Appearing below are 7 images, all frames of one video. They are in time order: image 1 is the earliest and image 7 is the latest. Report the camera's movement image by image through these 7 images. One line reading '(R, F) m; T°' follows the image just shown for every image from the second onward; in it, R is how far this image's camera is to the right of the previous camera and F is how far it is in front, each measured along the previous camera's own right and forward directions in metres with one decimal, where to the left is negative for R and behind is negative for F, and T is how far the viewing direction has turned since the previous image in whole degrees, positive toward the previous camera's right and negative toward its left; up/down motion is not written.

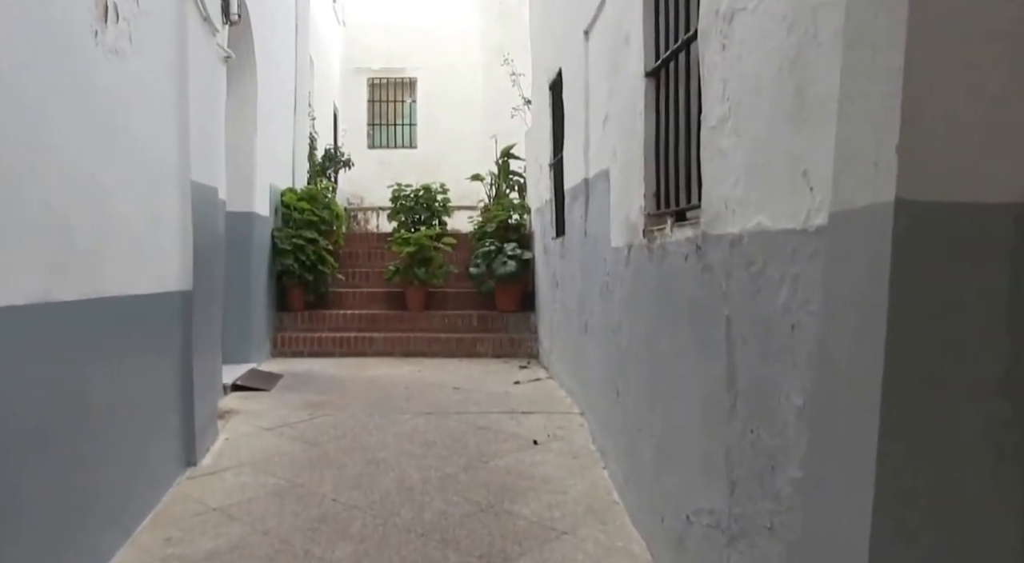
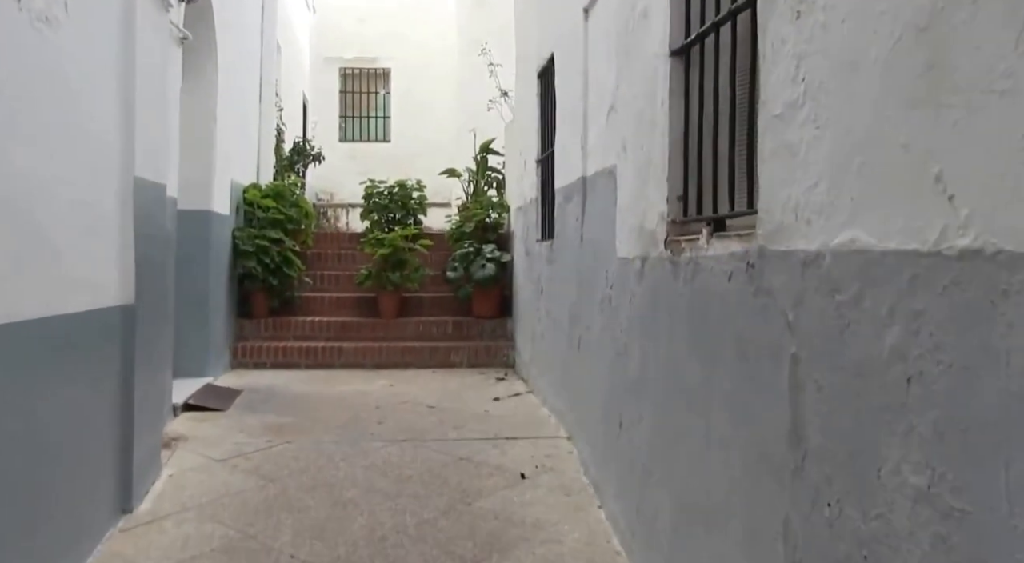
(-0.1, +0.5) m; +2°
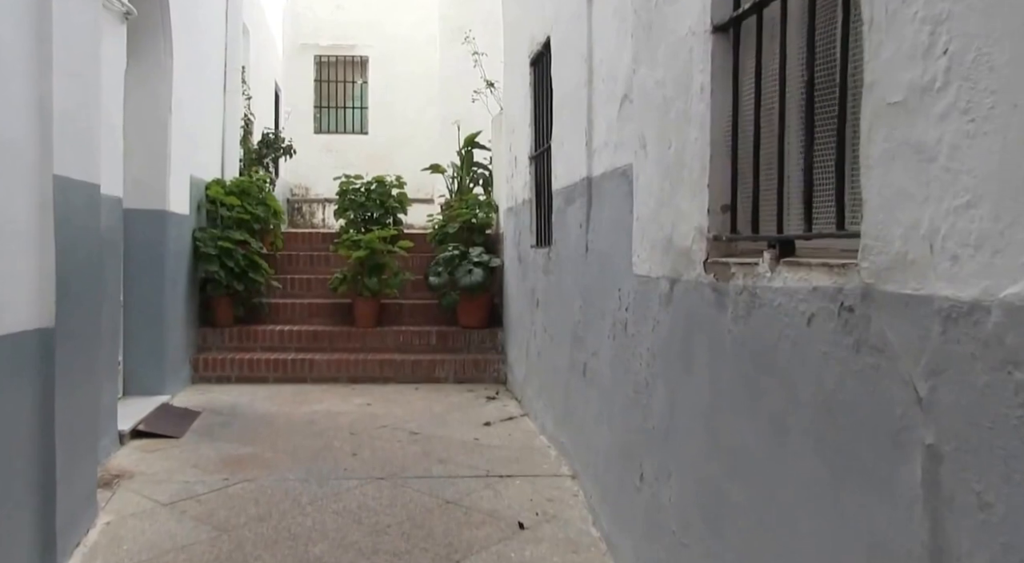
(0.0, +0.5) m; +1°
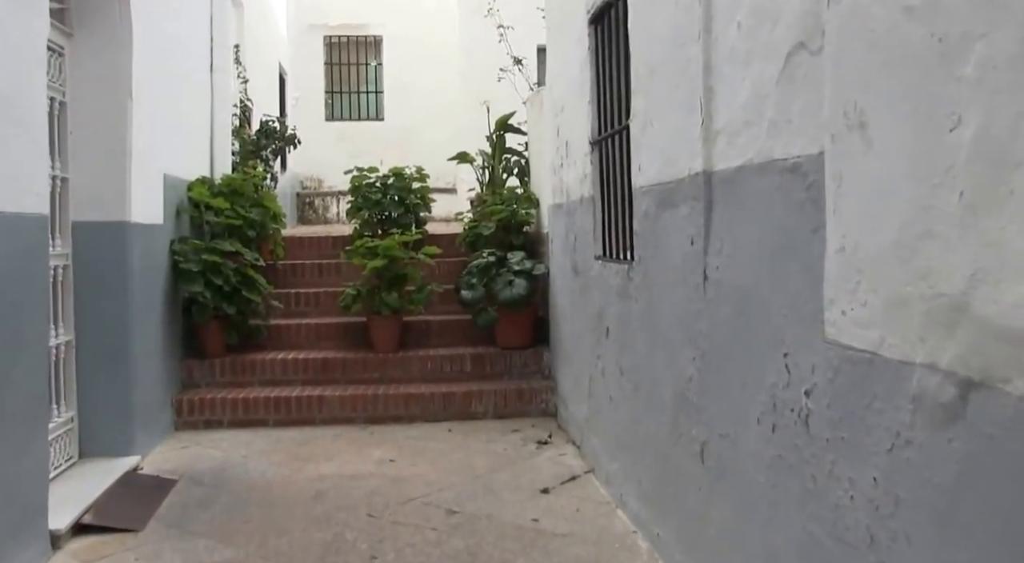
(-0.2, +1.2) m; -1°
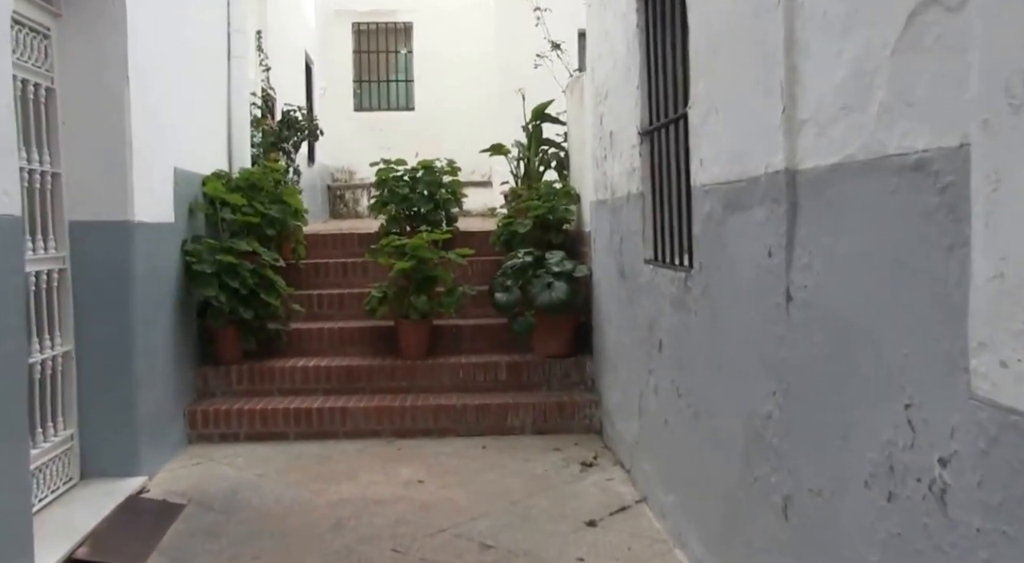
(0.0, +0.4) m; -2°
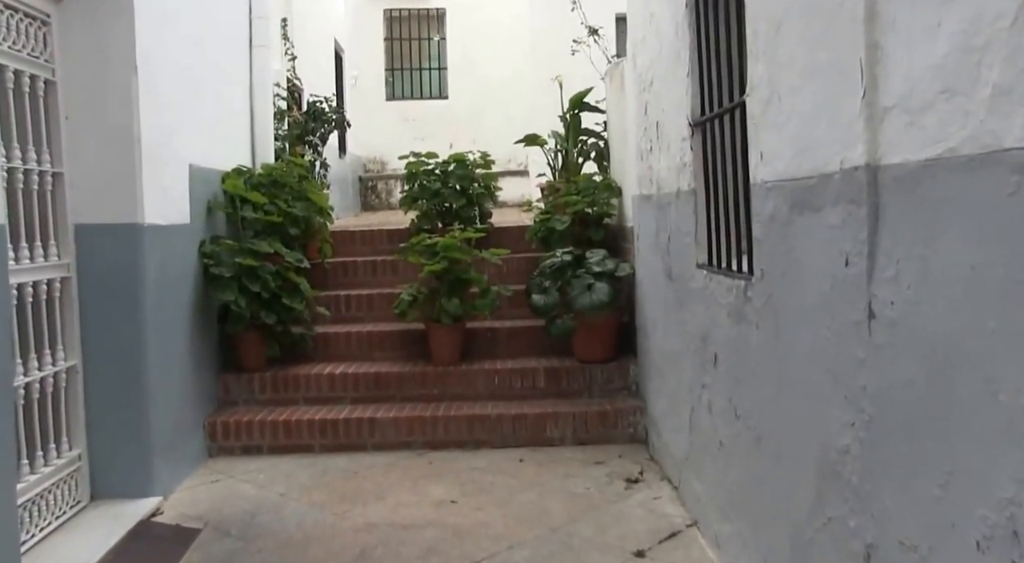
(0.0, +0.3) m; -2°
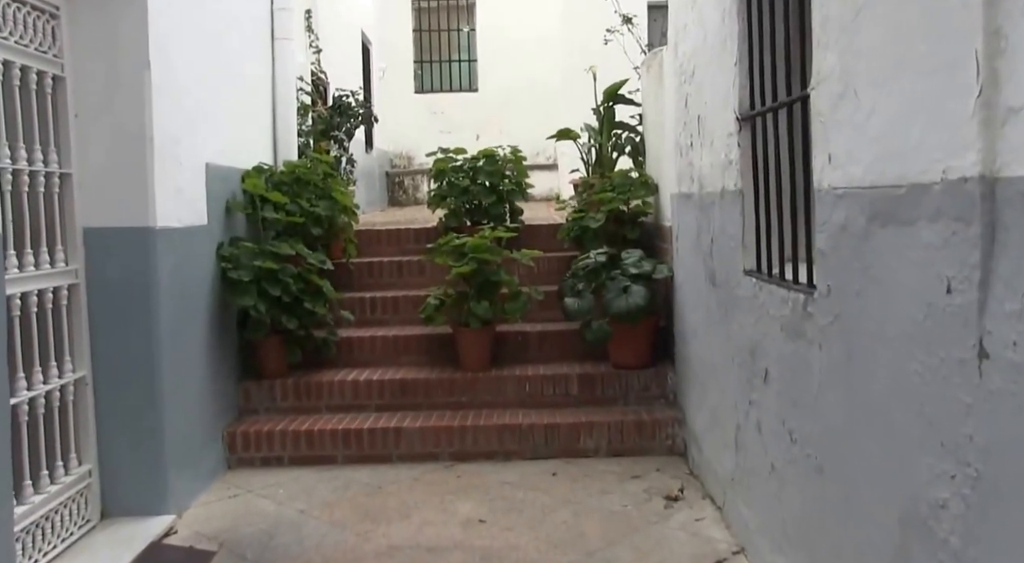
(0.0, +0.2) m; -2°
